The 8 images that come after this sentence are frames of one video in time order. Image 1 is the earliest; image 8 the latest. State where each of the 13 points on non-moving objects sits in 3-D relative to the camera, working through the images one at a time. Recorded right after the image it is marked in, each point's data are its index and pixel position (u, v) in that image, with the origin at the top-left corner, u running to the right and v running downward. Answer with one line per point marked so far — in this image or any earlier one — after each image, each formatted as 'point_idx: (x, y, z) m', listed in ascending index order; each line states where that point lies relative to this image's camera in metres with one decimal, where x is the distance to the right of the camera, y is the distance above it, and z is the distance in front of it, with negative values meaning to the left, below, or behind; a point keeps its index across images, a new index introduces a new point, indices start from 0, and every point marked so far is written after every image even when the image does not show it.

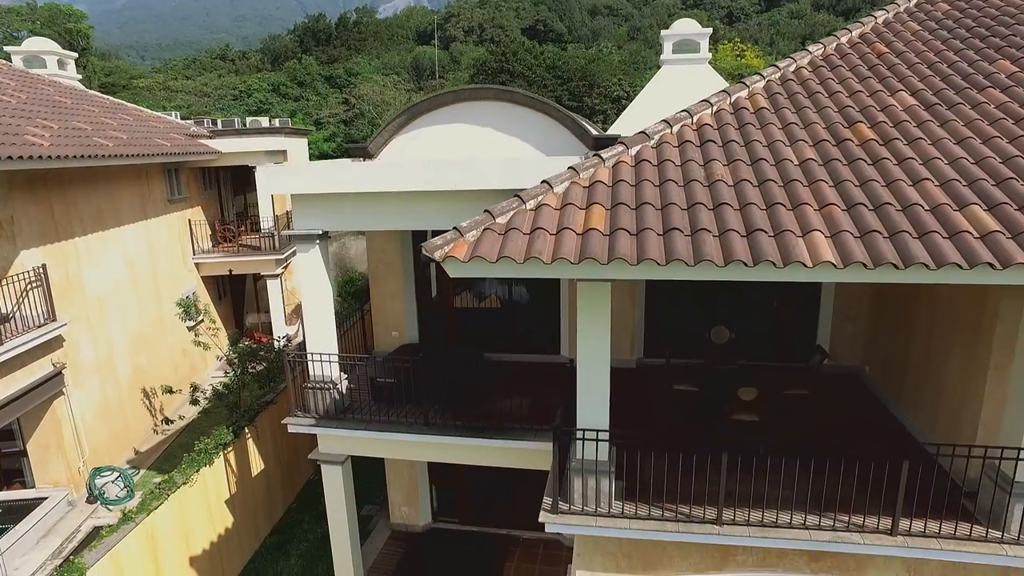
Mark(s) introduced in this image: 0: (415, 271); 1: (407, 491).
0: (-2.2, +0.5, +9.9) m
1: (-2.6, -5.0, +11.0) m
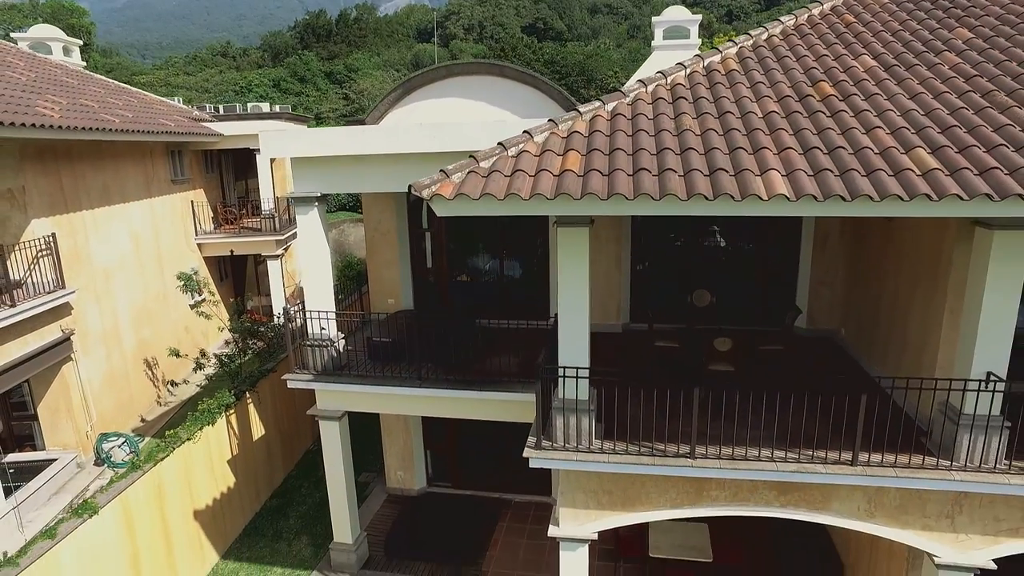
0: (-2.4, +1.2, +10.3) m
1: (-2.8, -4.3, +11.4) m
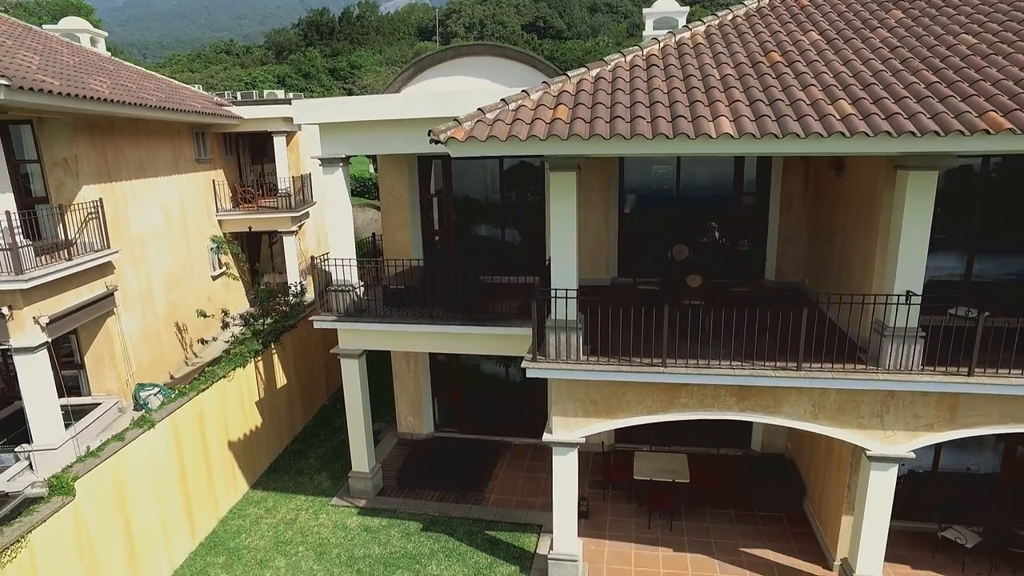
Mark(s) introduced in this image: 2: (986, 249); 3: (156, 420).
0: (-2.4, +2.3, +11.5) m
1: (-2.8, -3.2, +12.5) m
2: (+9.0, +0.8, +8.3) m
3: (-7.1, -2.6, +8.8) m
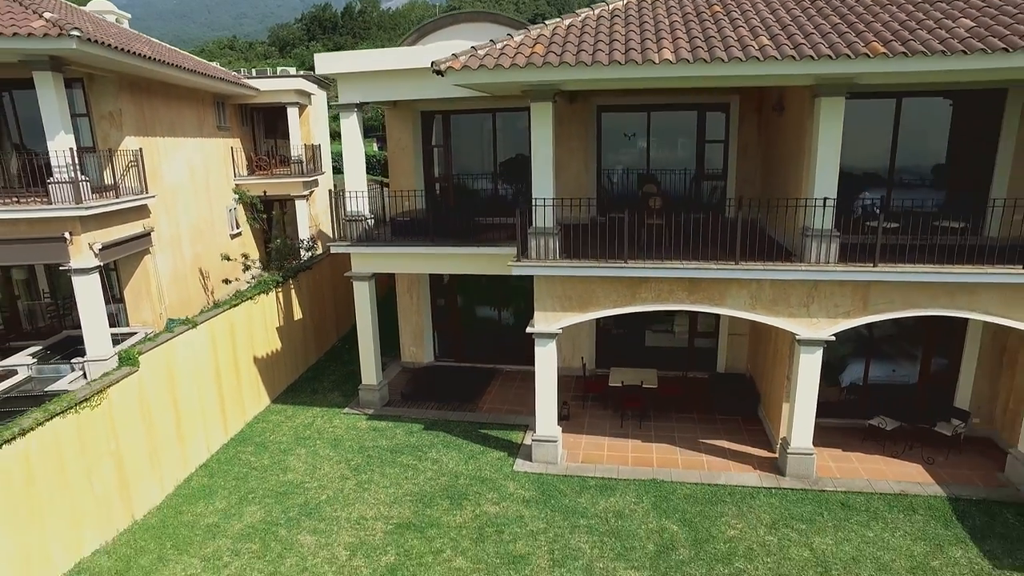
0: (-2.7, +4.0, +13.0) m
1: (-3.1, -1.5, +14.0) m
2: (+8.8, +2.5, +9.8) m
3: (-7.3, -0.8, +10.3) m
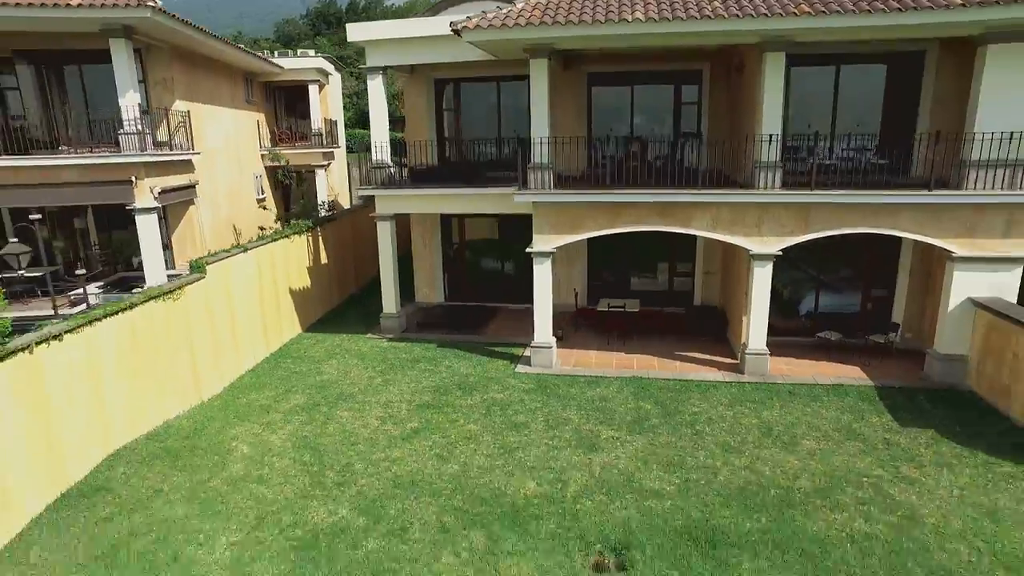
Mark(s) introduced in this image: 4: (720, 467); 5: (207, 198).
0: (-2.6, +5.9, +14.8) m
1: (-3.0, +0.4, +15.9) m
2: (+8.8, +4.3, +11.7) m
3: (-7.3, +1.1, +12.2) m
4: (+4.0, -3.4, +8.5) m
5: (-11.2, +3.3, +16.2) m
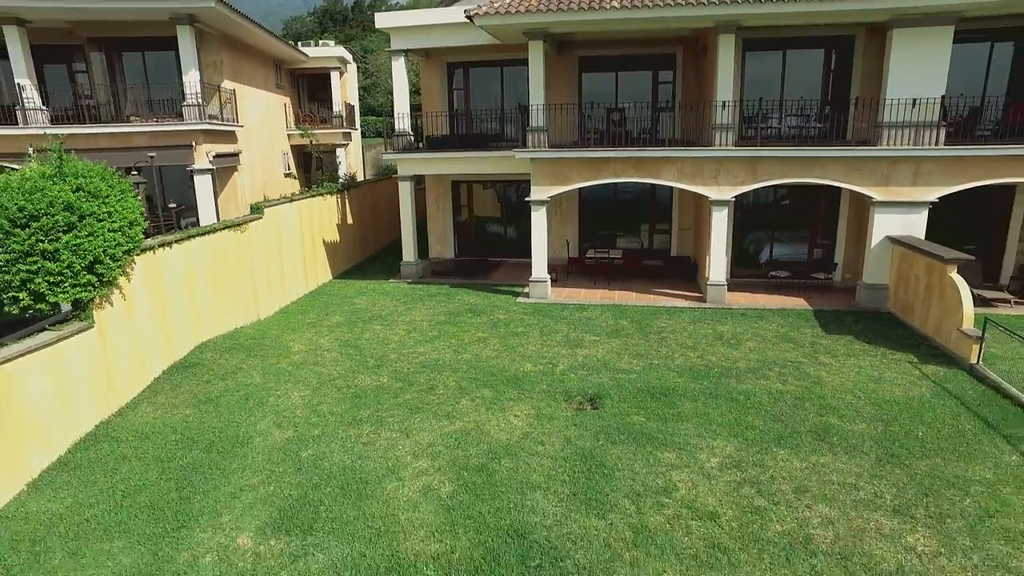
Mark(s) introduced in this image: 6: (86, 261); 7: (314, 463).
0: (-2.5, +7.6, +17.2) m
1: (-3.0, +2.1, +18.2) m
2: (+8.9, +6.1, +14.0) m
3: (-7.2, +2.8, +14.5) m
4: (+4.0, -1.6, +10.9) m
5: (-11.1, +5.1, +18.6) m
6: (-7.7, +0.5, +8.0) m
7: (-3.4, -3.0, +7.7) m
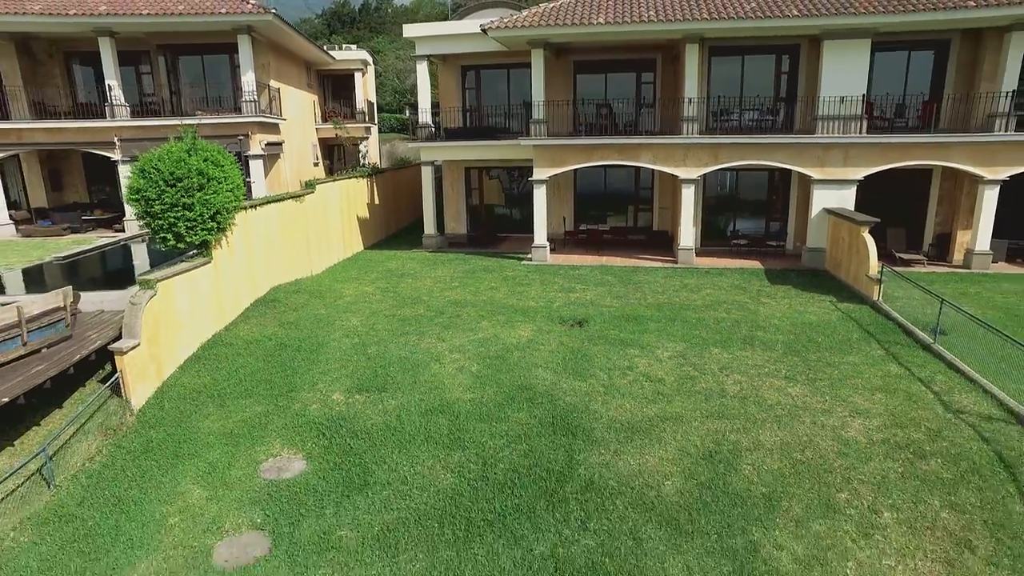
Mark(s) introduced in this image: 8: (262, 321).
0: (-2.3, +9.0, +20.1) m
1: (-2.8, +3.5, +21.2) m
2: (+9.1, +7.4, +17.0) m
3: (-7.0, +4.2, +17.4) m
4: (+4.3, -0.3, +13.8) m
5: (-10.9, +6.4, +21.5) m
6: (-7.4, +1.9, +10.9) m
7: (-3.2, -1.6, +10.6) m
8: (-6.8, -0.9, +12.0) m
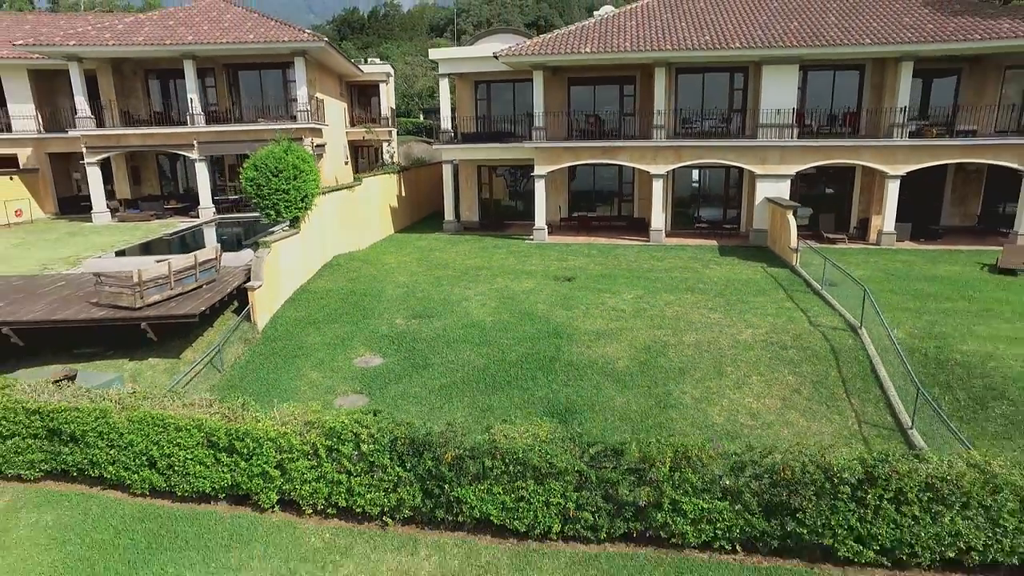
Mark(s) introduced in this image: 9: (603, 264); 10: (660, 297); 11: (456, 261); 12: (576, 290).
0: (-2.0, +10.2, +24.3) m
1: (-2.5, +4.7, +25.3) m
2: (+9.4, +8.6, +21.1) m
3: (-6.7, +5.5, +21.6) m
4: (+4.5, +1.0, +17.9) m
5: (-10.6, +7.7, +25.6) m
6: (-7.2, +3.1, +15.0) m
7: (-3.0, -0.4, +14.7) m
8: (-6.6, +0.4, +16.2) m
9: (+3.7, +0.9, +17.8) m
10: (+4.8, -0.3, +14.3) m
11: (-2.3, +1.1, +18.4) m
12: (+2.1, -0.1, +14.9) m
